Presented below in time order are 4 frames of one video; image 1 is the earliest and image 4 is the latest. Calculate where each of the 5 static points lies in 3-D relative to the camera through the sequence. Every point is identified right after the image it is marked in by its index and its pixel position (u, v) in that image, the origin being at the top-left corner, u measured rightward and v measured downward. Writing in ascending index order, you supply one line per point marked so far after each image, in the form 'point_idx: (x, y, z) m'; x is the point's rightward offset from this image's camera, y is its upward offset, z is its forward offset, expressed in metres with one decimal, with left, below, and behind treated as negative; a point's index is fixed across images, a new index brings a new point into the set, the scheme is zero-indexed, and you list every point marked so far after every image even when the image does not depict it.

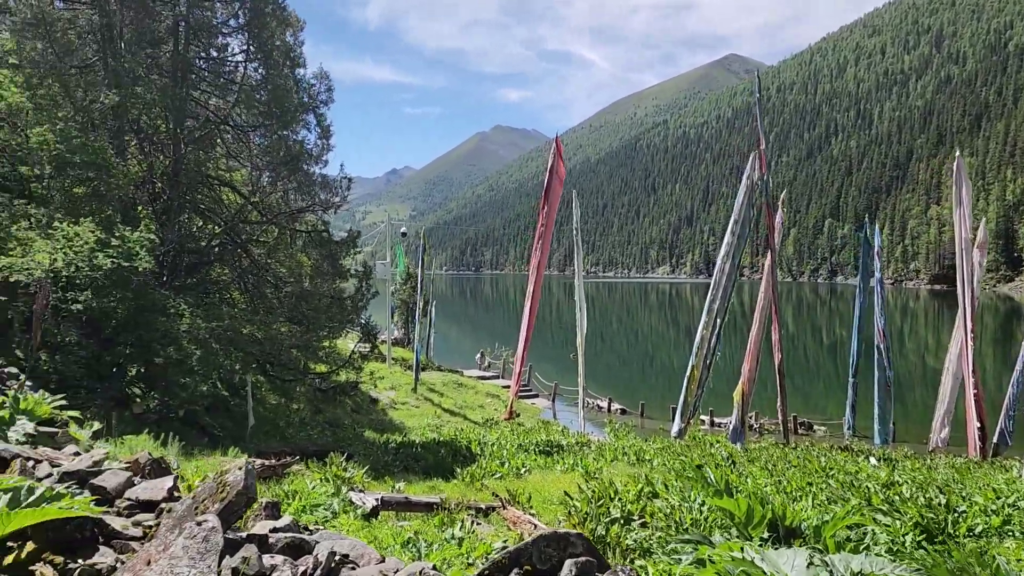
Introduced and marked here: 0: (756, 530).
0: (+1.4, -1.3, +4.6) m
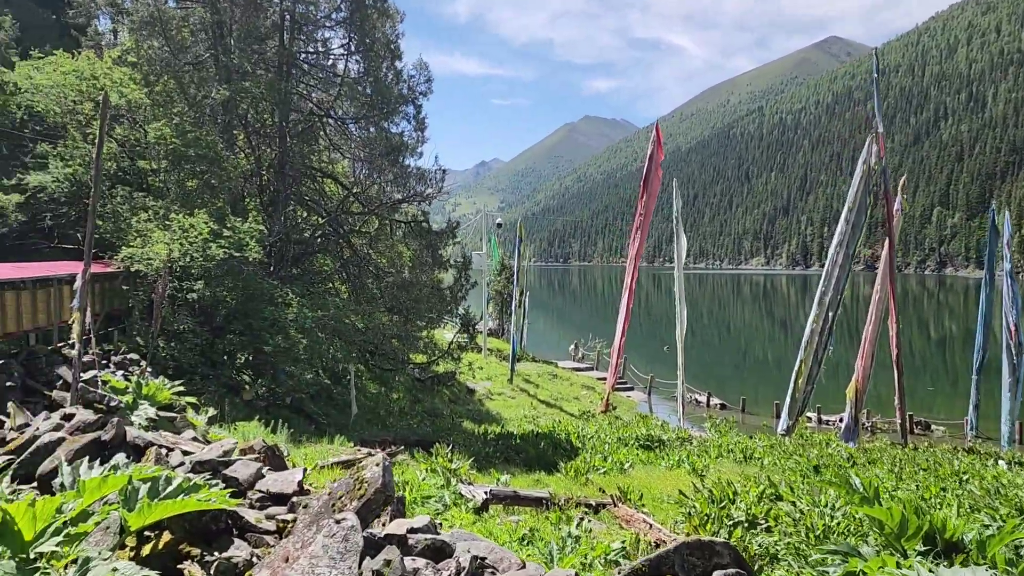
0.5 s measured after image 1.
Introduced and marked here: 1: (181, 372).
0: (+2.0, -1.3, +4.2) m
1: (-4.5, -1.1, +11.3) m
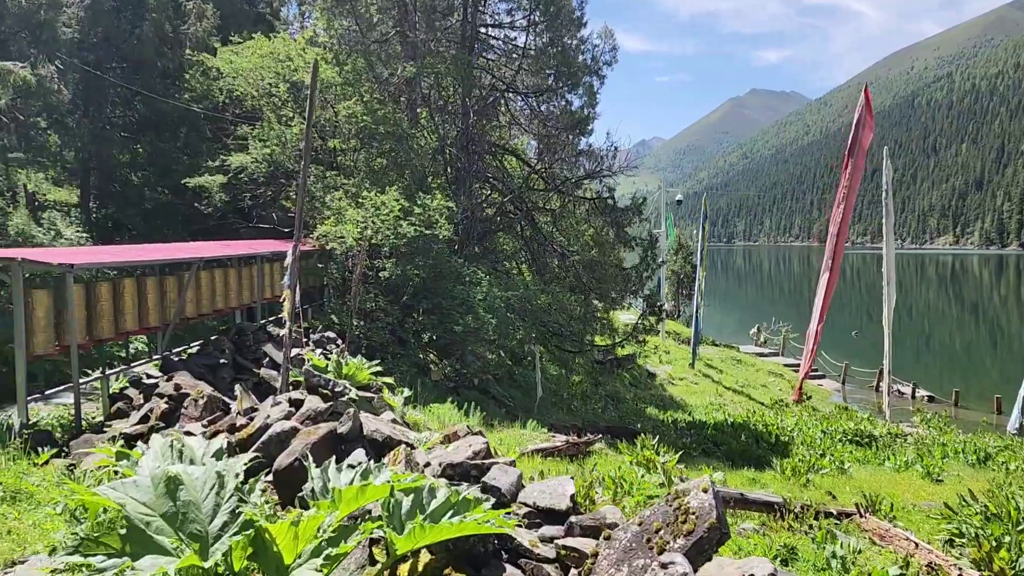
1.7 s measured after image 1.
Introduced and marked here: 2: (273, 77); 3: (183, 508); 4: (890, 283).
0: (+3.2, -1.2, +3.1) m
1: (-1.9, -0.8, +11.3) m
2: (-3.8, +3.4, +13.3) m
3: (-0.9, -0.6, +2.2) m
4: (+7.3, +0.1, +16.0) m
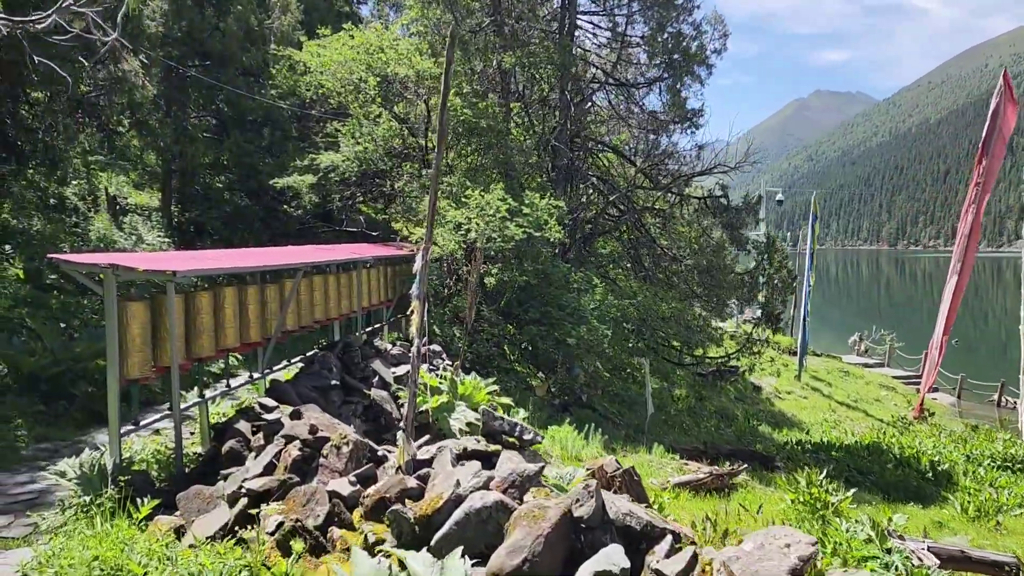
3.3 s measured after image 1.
0: (+4.0, -1.2, +1.8) m
1: (-0.5, -0.9, +10.3) m
2: (-2.2, +3.3, +12.5) m
3: (-0.1, -0.6, +1.1) m
4: (+9.0, 0.0, +14.4) m
